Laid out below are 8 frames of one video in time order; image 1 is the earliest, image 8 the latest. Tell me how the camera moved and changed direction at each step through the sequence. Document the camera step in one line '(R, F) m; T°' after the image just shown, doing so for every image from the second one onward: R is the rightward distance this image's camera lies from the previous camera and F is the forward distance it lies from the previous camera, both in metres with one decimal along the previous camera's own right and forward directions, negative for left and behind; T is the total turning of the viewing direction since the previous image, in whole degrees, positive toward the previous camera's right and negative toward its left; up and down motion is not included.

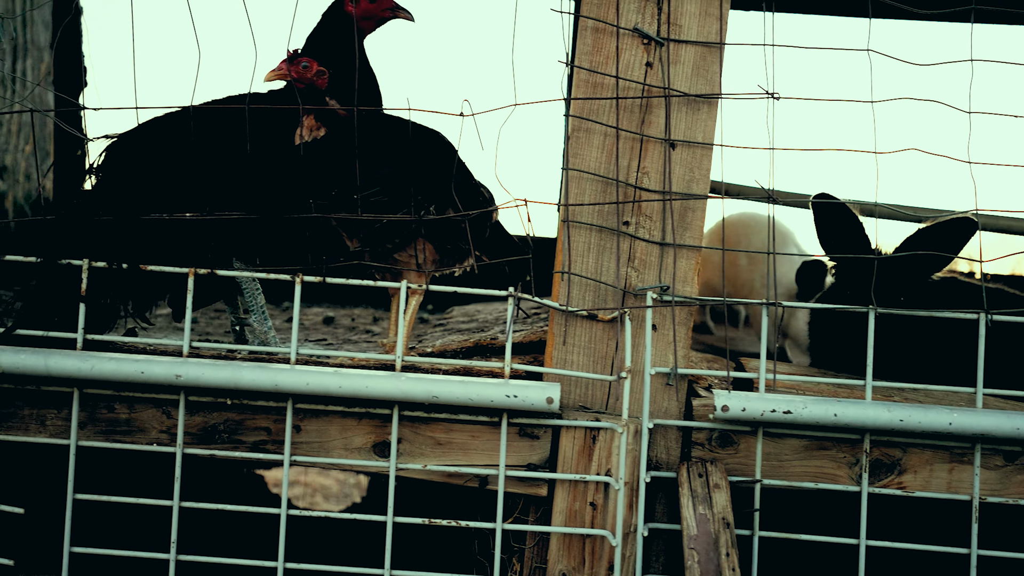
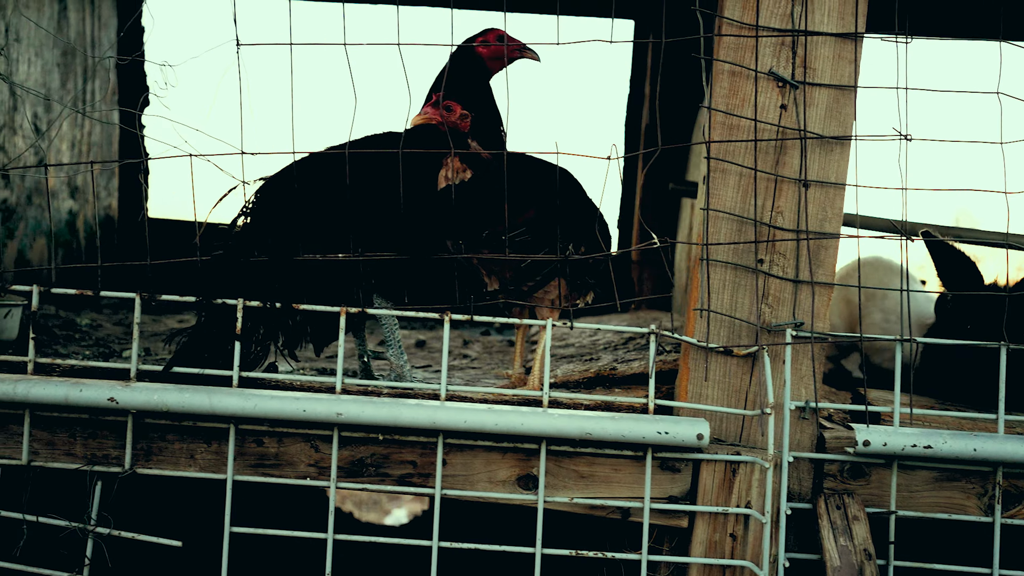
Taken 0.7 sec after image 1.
(-0.4, -0.1) m; 0°
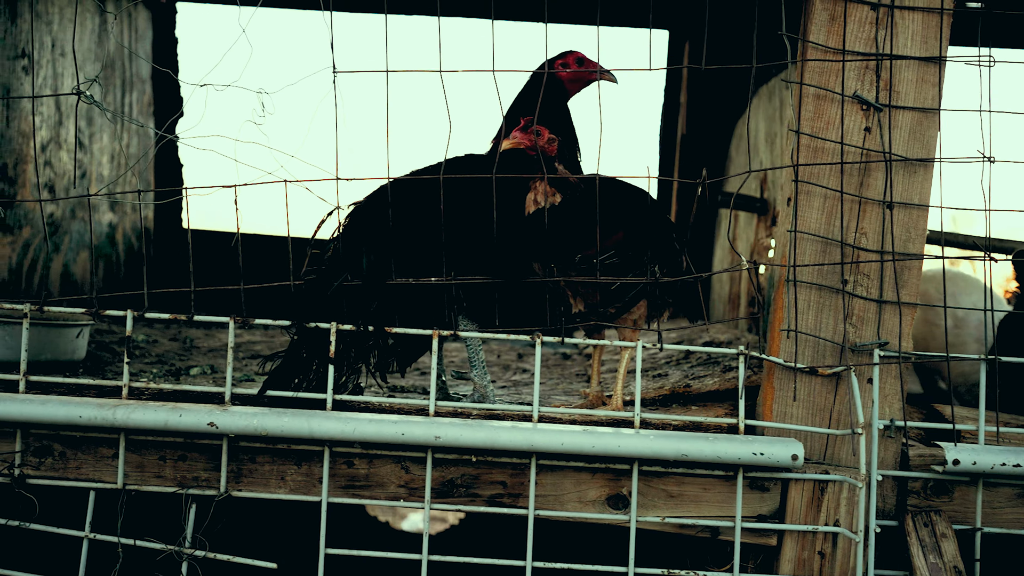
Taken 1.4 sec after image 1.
(-0.3, 0.0) m; 0°
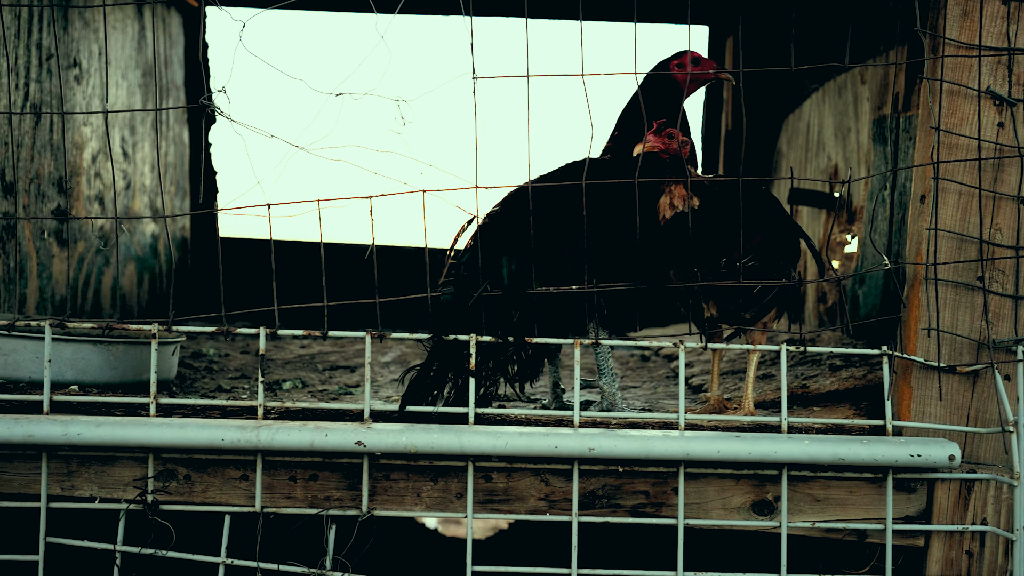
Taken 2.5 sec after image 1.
(-0.4, +0.1) m; +2°
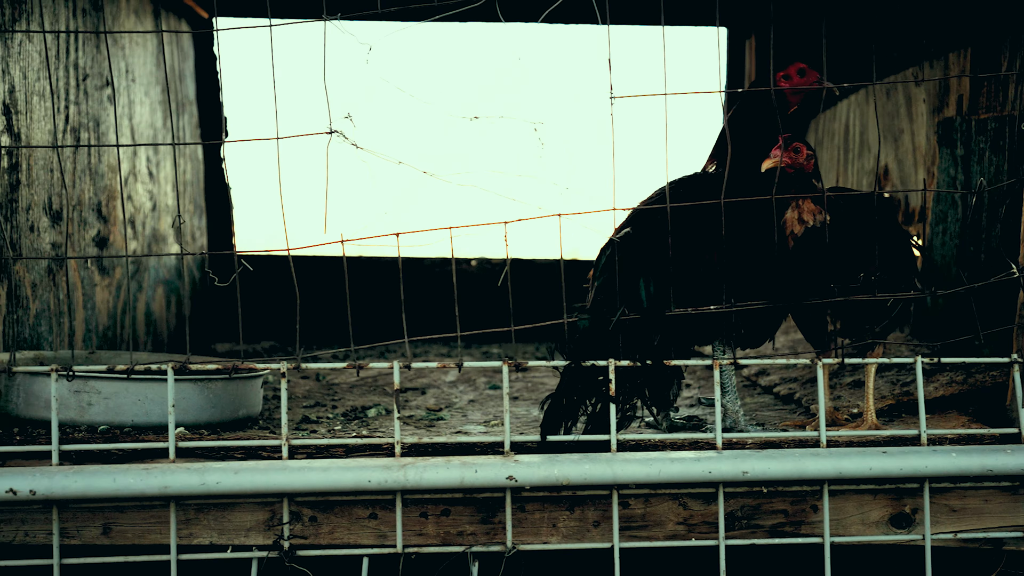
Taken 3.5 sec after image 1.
(-0.5, +0.1) m; +3°
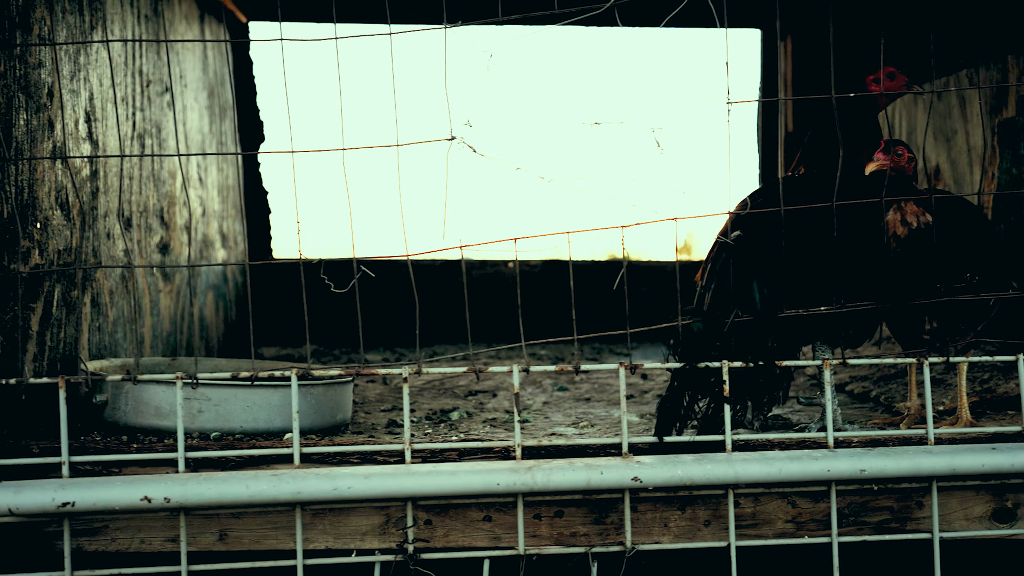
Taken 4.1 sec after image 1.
(-0.3, 0.0) m; +1°
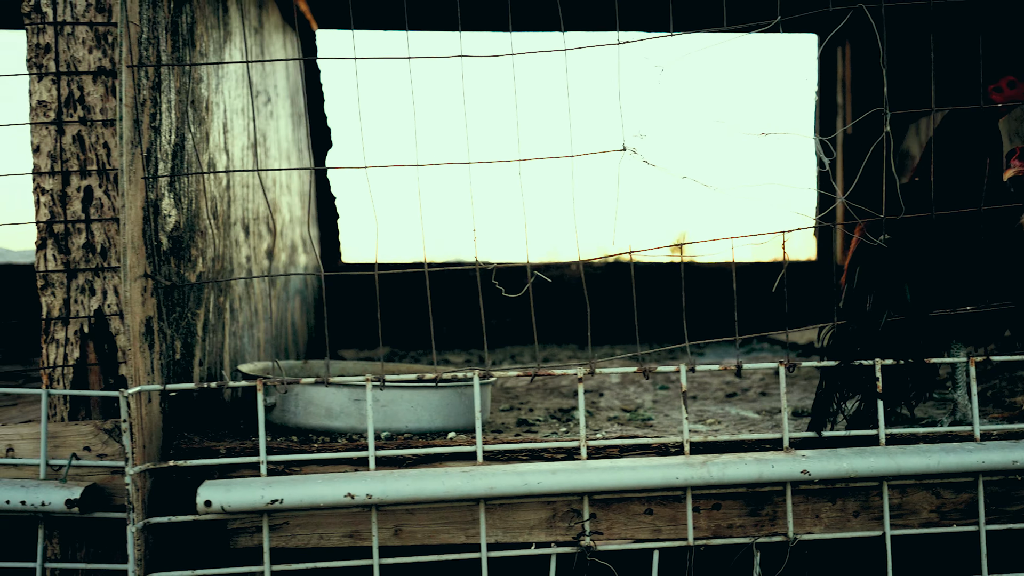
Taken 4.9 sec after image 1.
(-0.5, -0.1) m; +1°
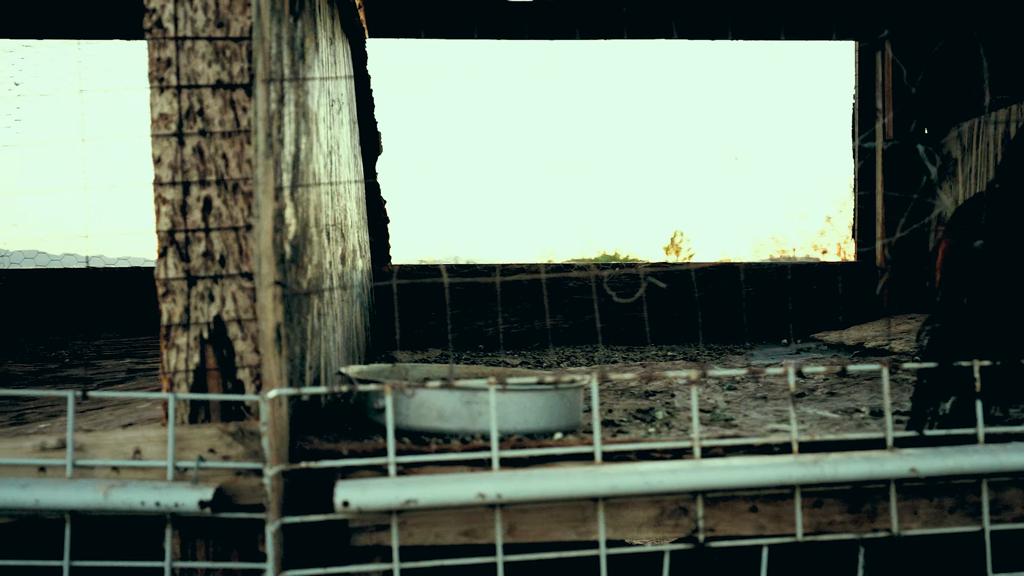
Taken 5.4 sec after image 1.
(-0.3, -0.1) m; 0°
